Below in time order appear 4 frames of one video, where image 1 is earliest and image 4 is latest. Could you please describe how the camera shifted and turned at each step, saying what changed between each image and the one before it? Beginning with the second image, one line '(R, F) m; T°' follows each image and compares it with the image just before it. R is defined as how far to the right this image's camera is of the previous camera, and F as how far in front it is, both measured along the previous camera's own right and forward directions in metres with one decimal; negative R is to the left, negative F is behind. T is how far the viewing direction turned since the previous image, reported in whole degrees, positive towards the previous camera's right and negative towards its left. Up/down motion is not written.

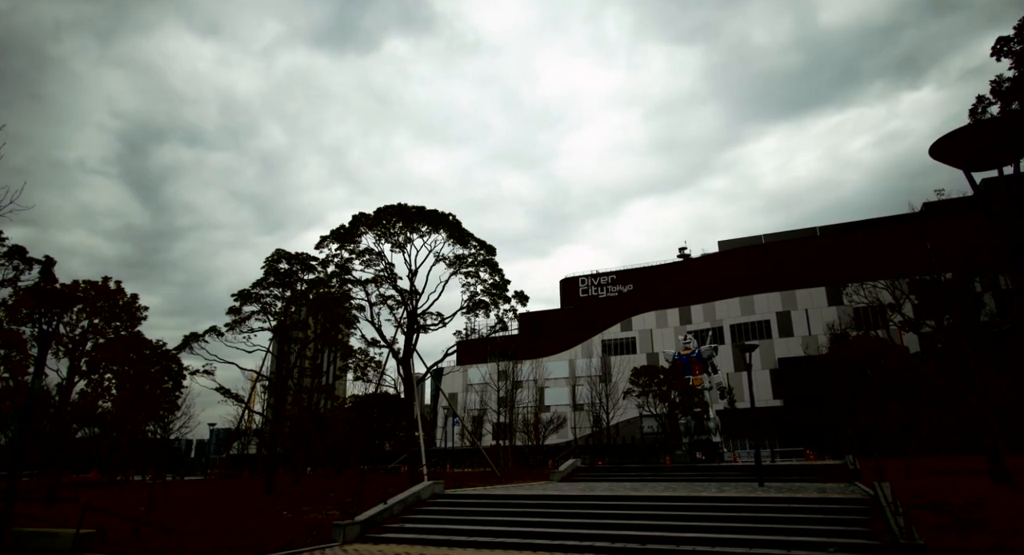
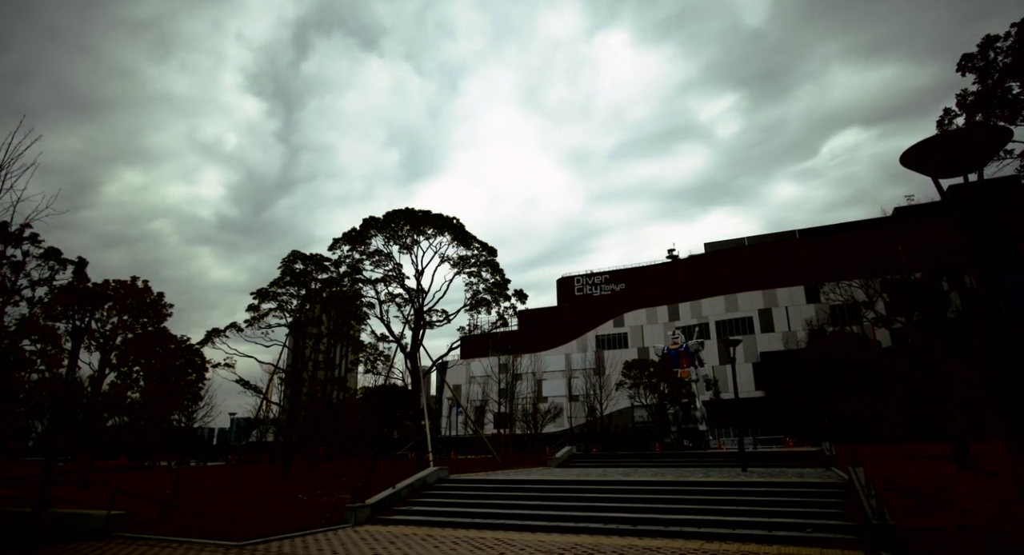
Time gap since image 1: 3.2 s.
(0.0, -1.0) m; 0°
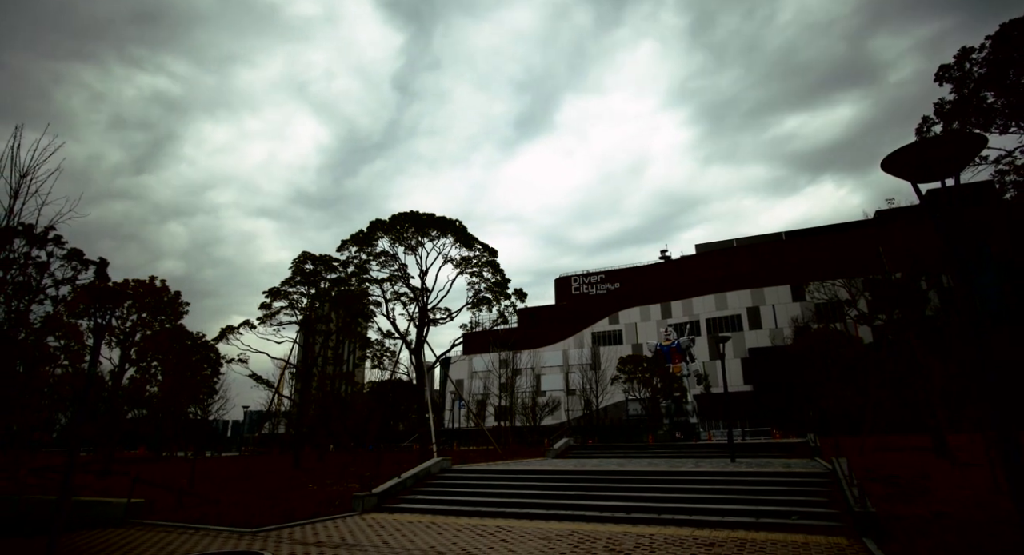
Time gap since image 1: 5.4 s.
(0.0, -0.7) m; 0°
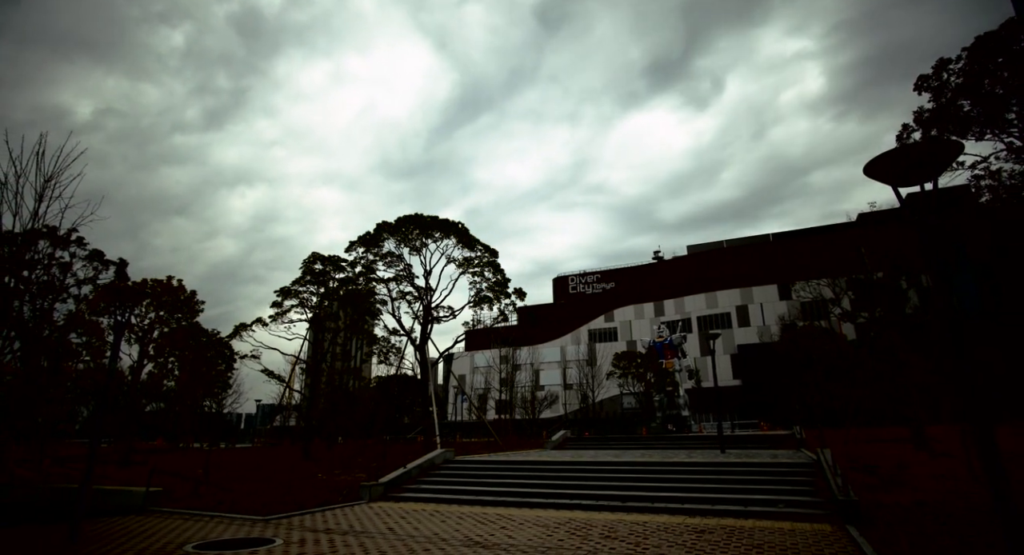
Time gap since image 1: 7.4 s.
(0.0, -0.7) m; 0°
